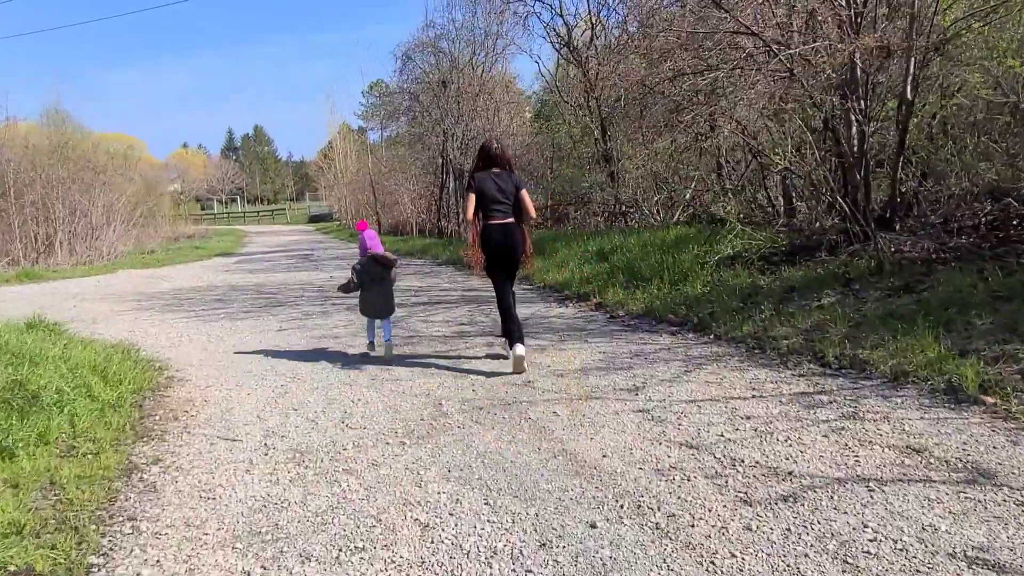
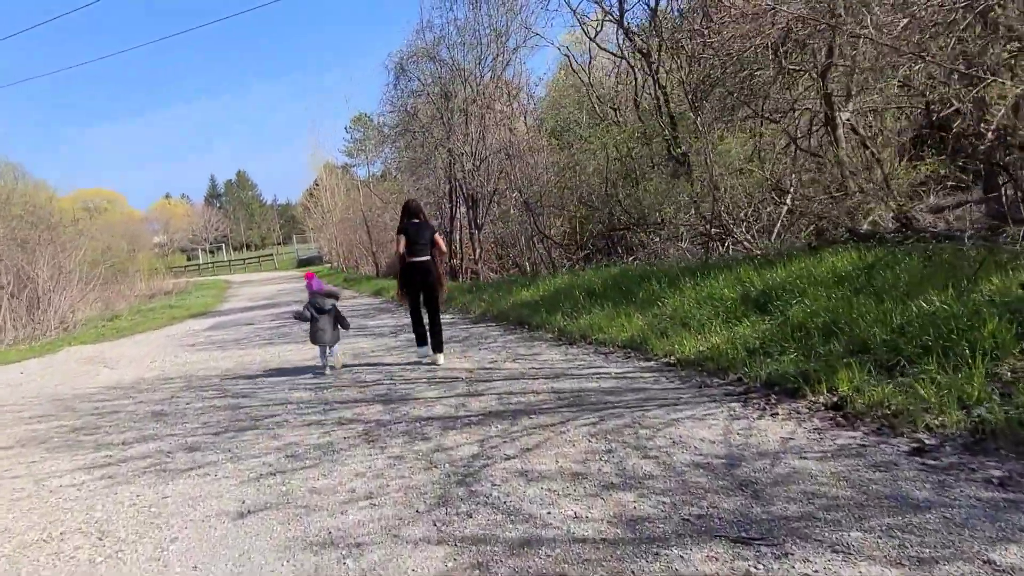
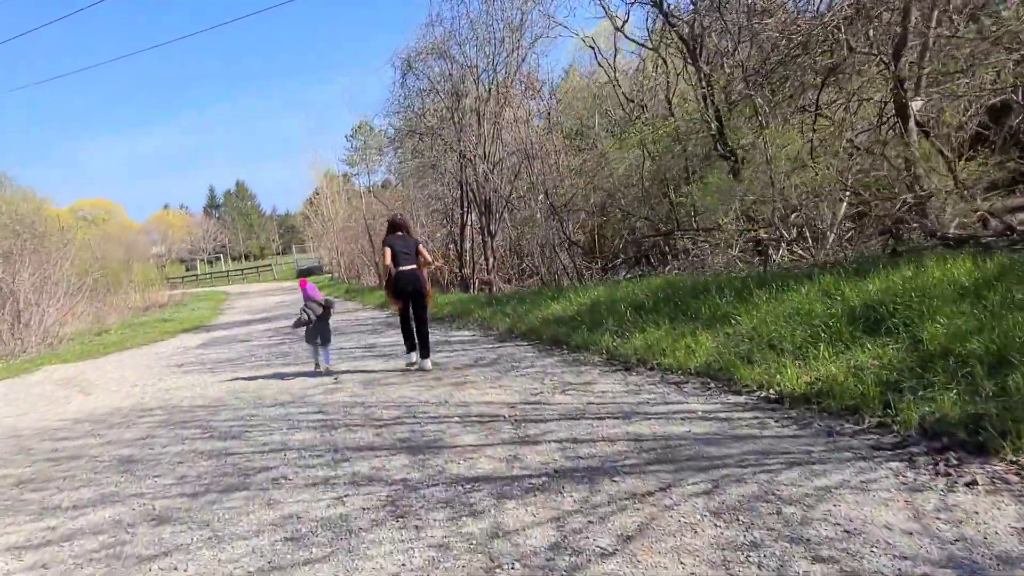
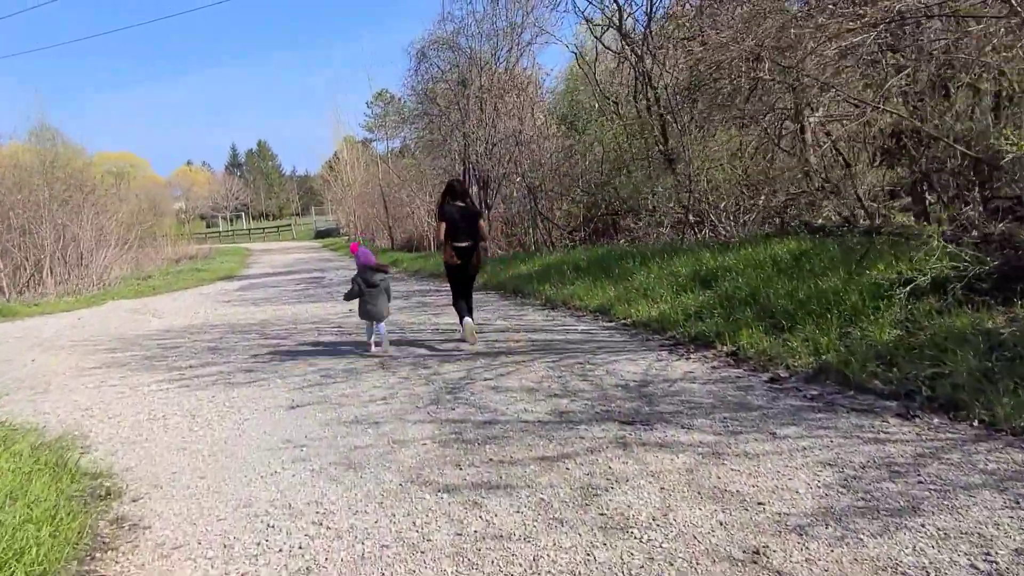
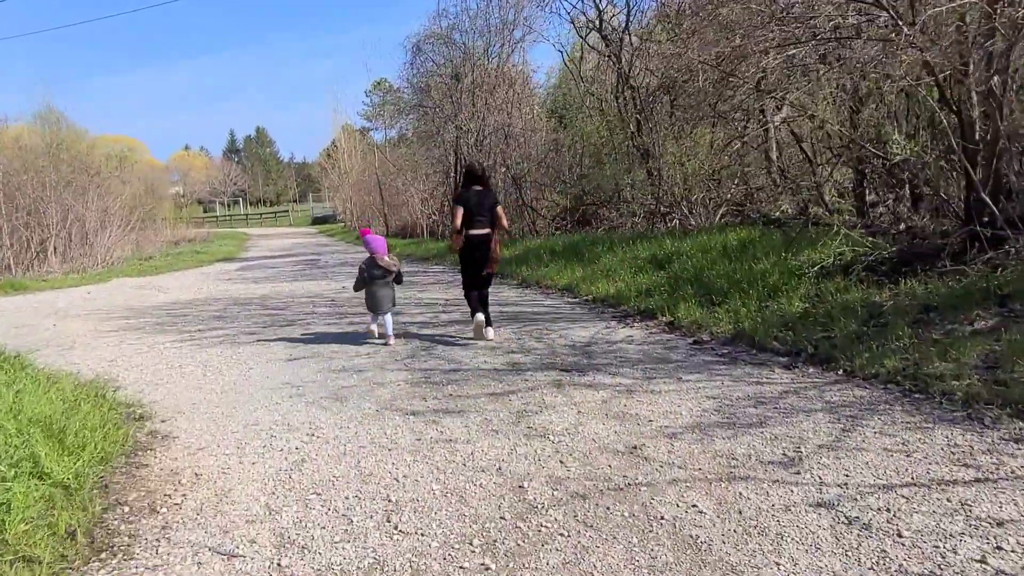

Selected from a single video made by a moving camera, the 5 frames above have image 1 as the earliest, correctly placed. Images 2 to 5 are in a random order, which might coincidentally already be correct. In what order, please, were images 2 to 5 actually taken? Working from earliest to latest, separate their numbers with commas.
5, 4, 2, 3
